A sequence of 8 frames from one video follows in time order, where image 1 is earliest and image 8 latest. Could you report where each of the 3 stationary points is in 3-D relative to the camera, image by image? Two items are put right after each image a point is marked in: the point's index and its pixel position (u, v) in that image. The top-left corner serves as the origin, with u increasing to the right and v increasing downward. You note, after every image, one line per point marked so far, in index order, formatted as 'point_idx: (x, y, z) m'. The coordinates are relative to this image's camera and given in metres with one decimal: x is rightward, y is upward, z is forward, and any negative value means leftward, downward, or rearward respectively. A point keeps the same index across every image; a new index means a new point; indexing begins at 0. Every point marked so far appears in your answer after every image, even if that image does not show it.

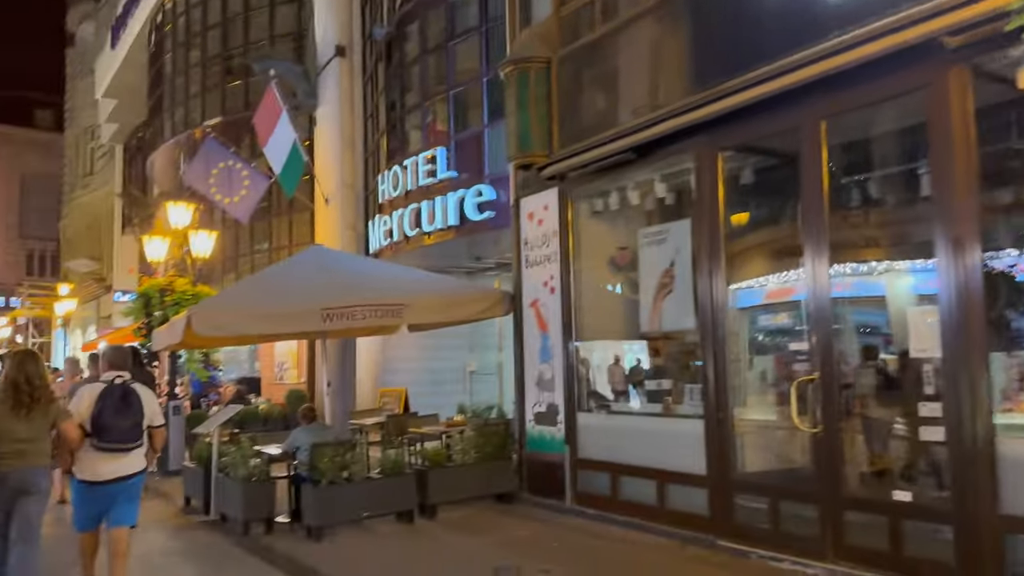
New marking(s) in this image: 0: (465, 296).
0: (-0.6, -0.1, +9.3) m
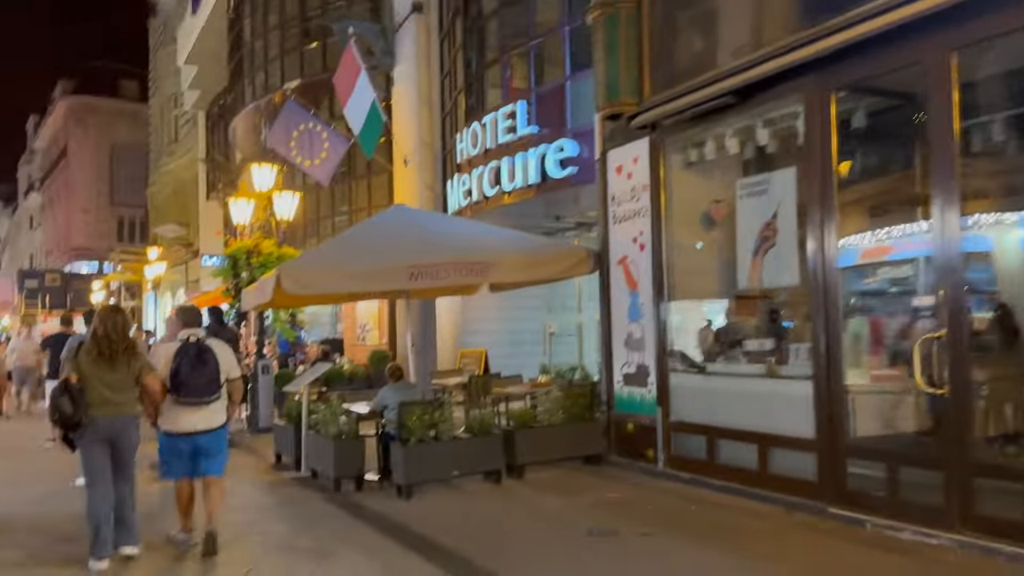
0: (+0.4, +0.4, +9.1) m
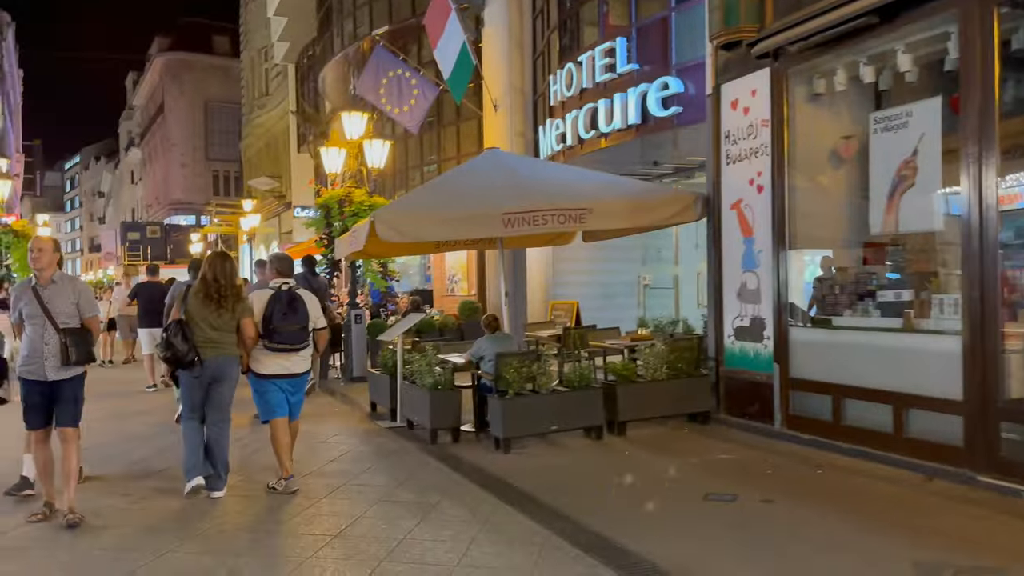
0: (+1.5, +1.0, +8.5) m
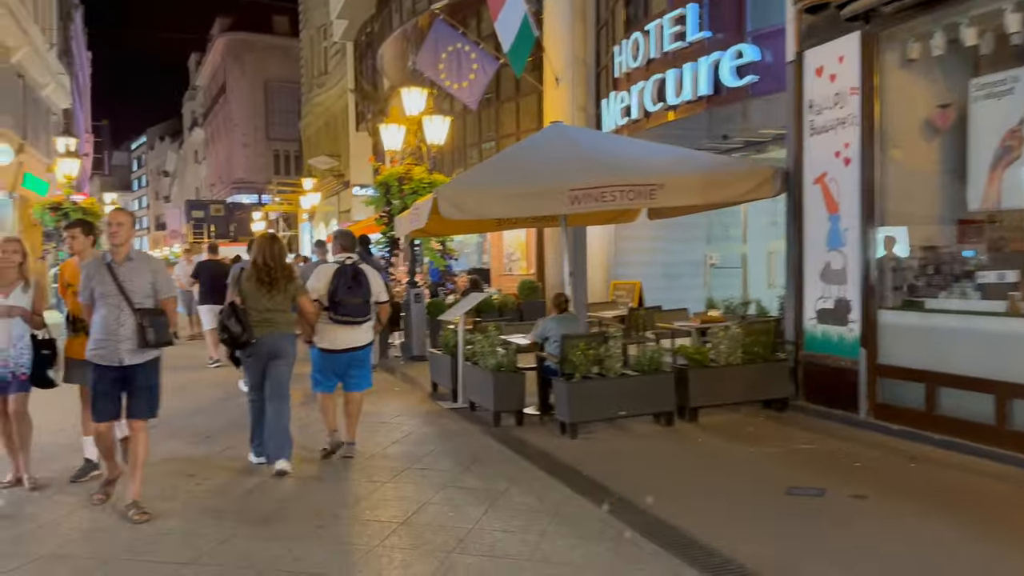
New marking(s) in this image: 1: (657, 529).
0: (+2.2, +1.2, +8.0) m
1: (+0.9, -1.5, +4.9) m
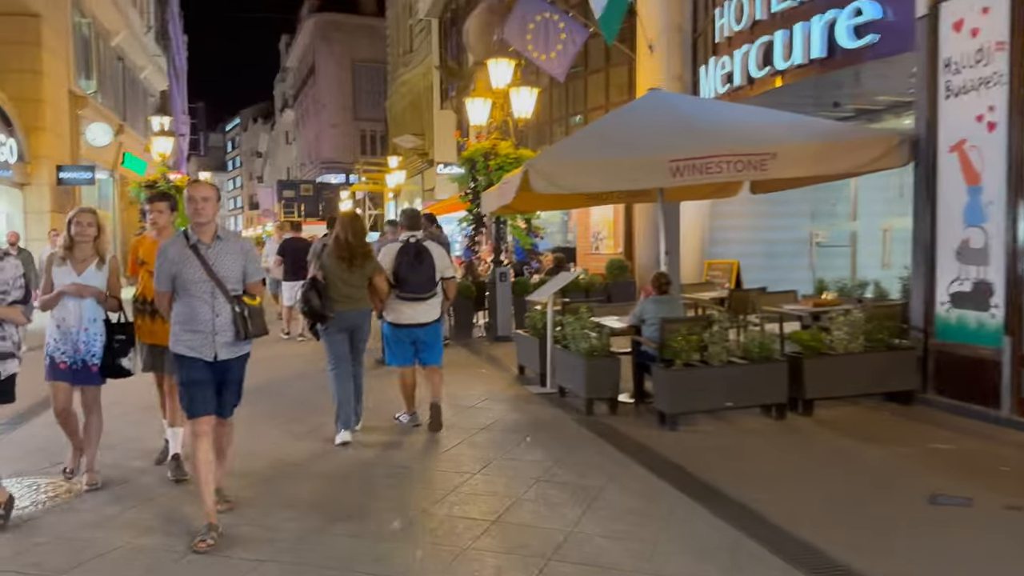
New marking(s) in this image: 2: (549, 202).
0: (+3.1, +1.3, +7.3) m
1: (+1.5, -1.4, +4.3) m
2: (+0.5, +1.1, +9.9) m
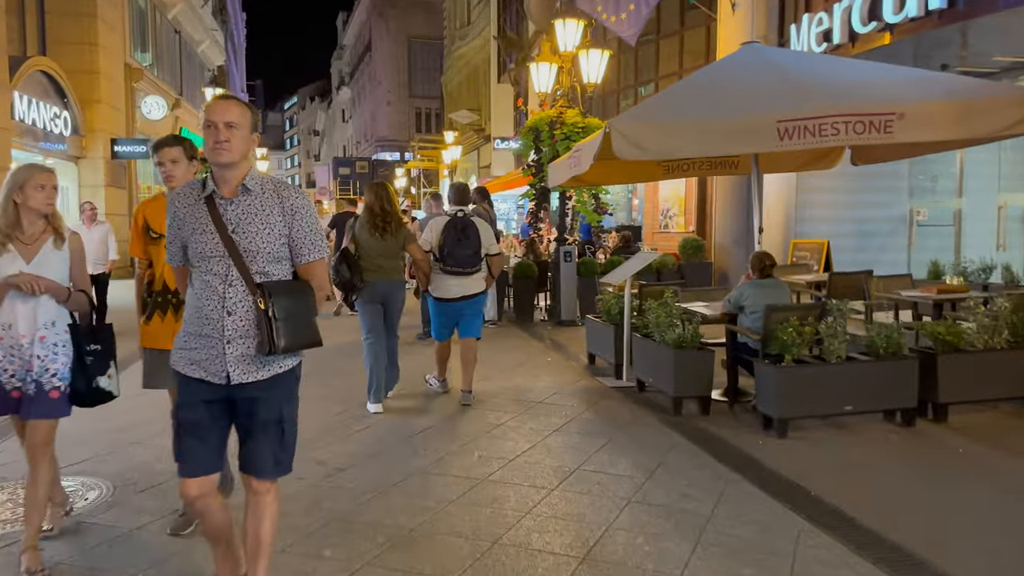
0: (+3.7, +1.5, +6.1) m
1: (+1.9, -1.3, +3.4) m
2: (+1.3, +1.3, +8.9) m
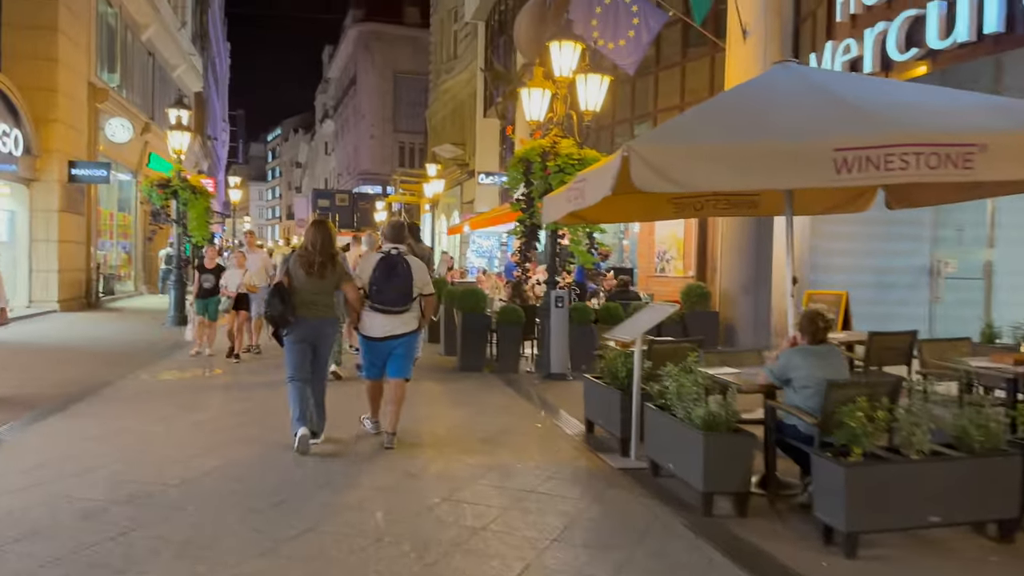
0: (+3.7, +1.0, +5.0) m
1: (+1.8, -1.6, +2.1) m
2: (+1.2, +0.8, +7.7) m
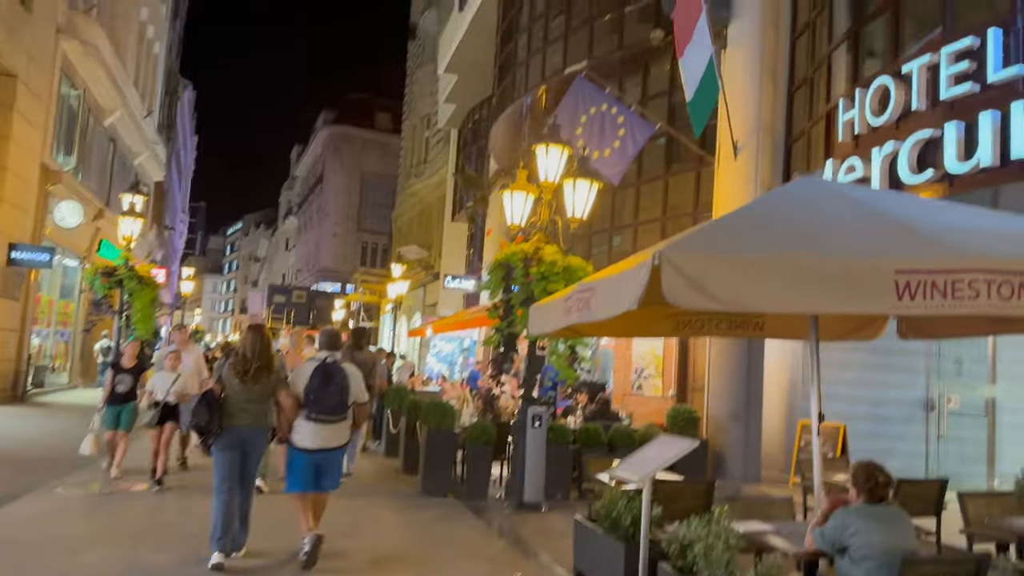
0: (+3.7, +0.1, +4.4) m
1: (+1.9, -2.0, +1.1) m
2: (+1.0, -0.3, +6.9) m
